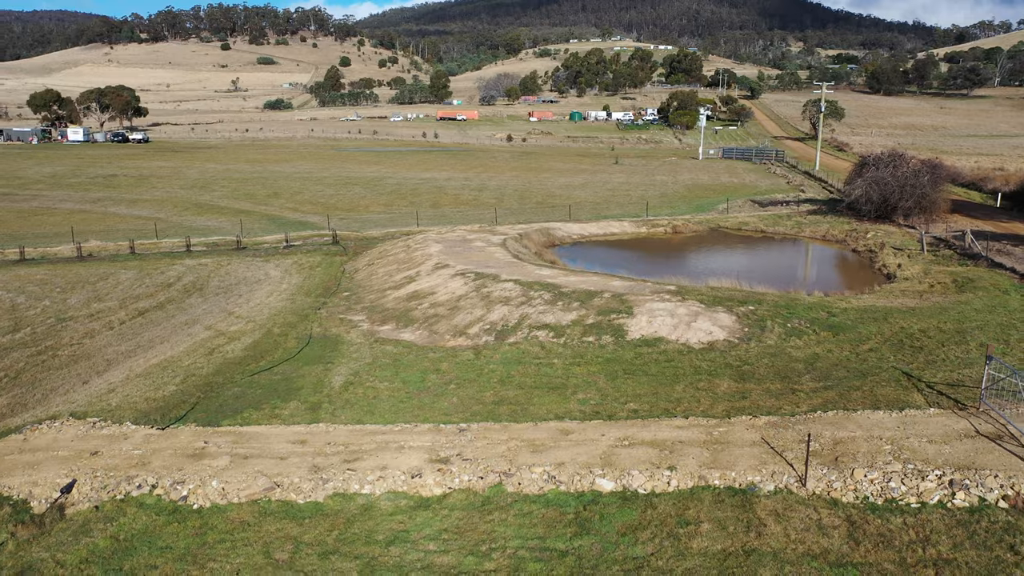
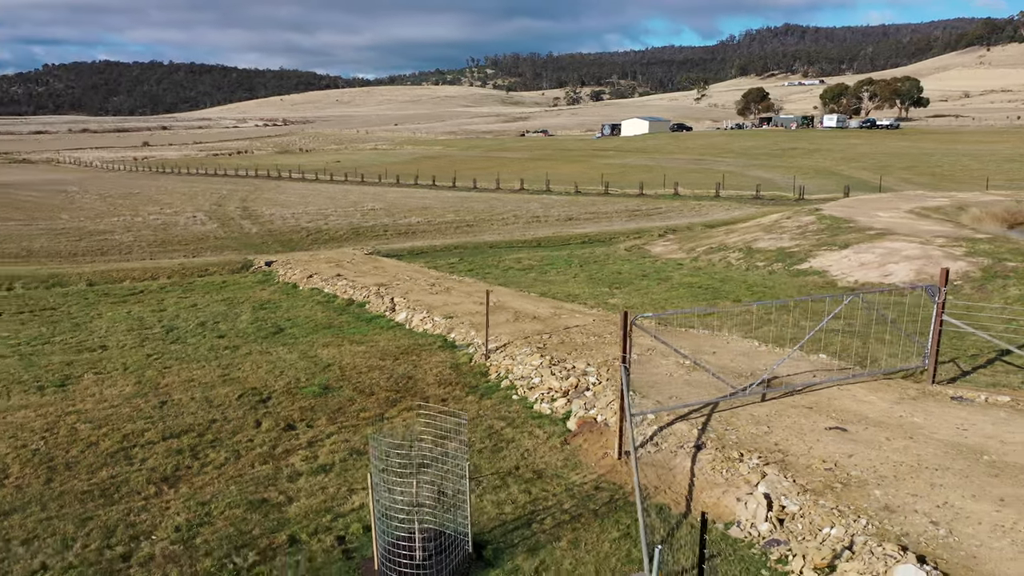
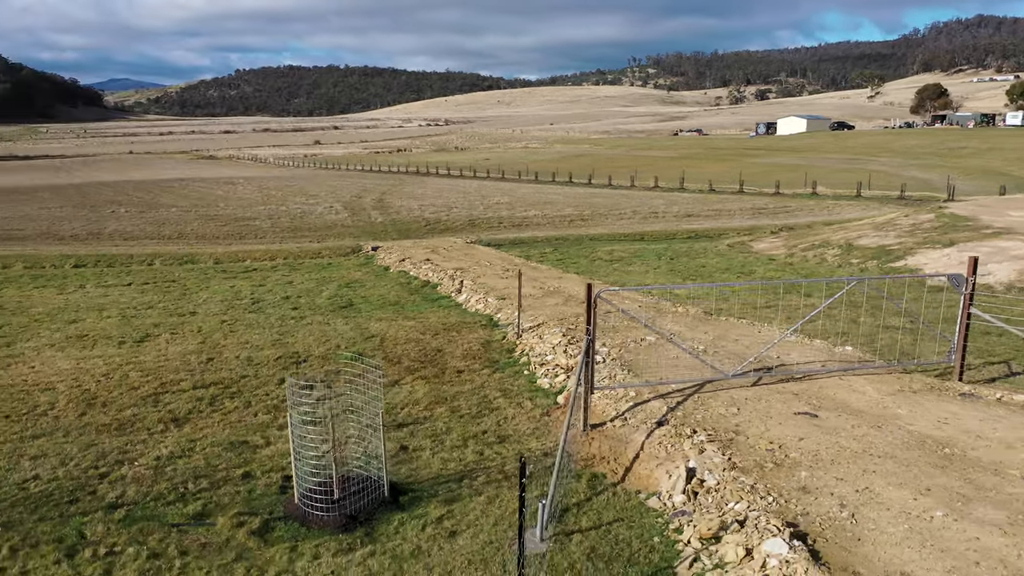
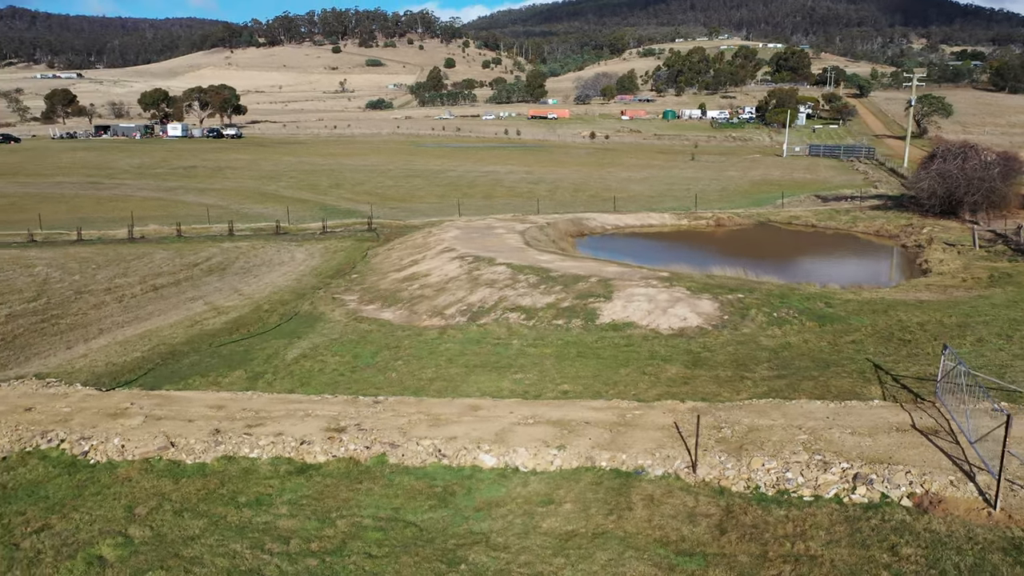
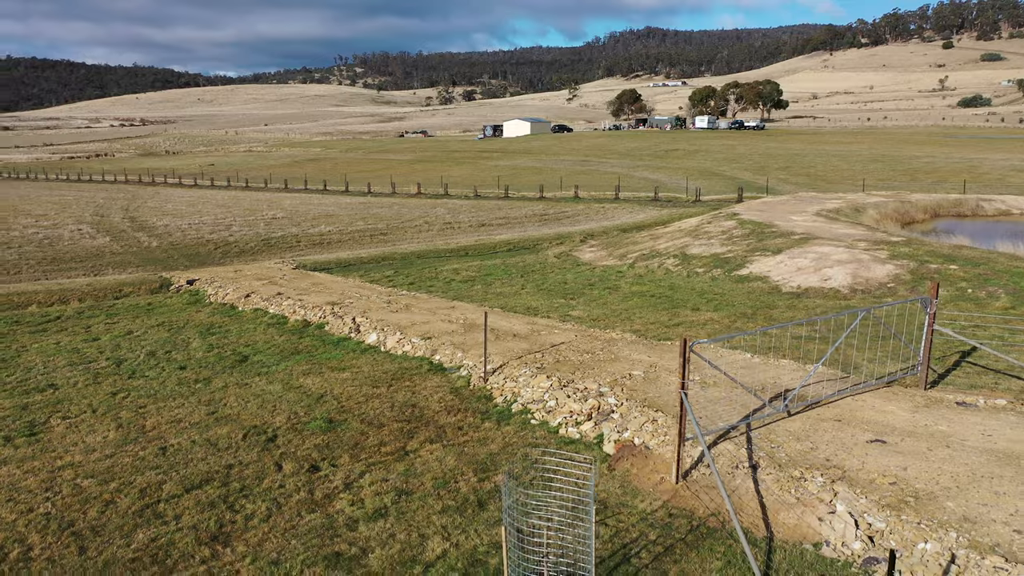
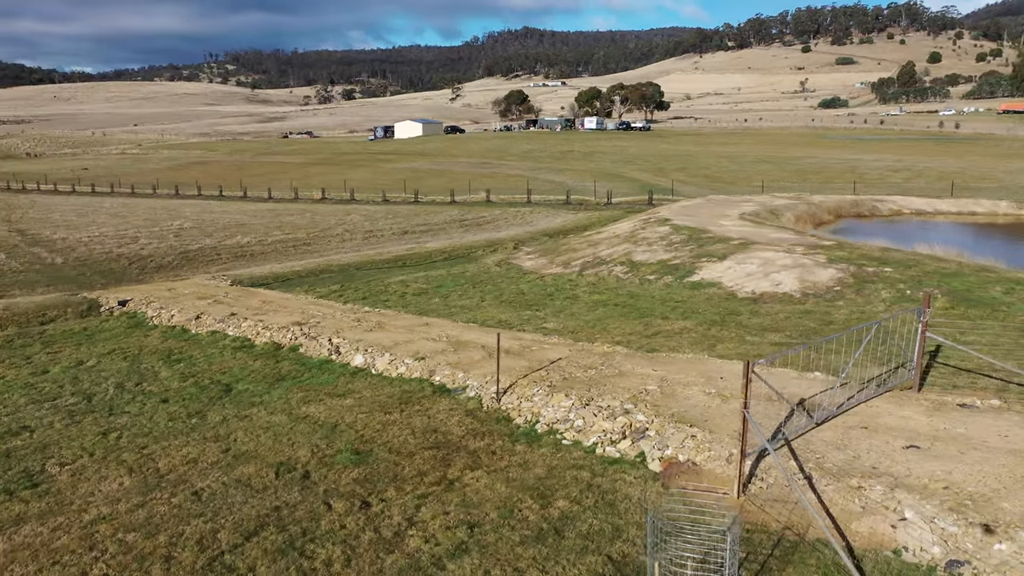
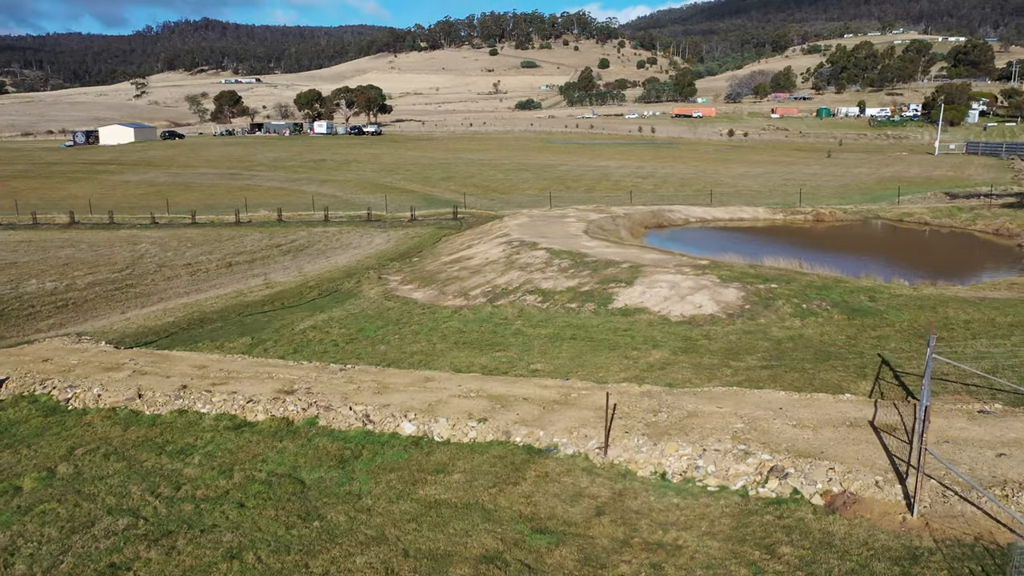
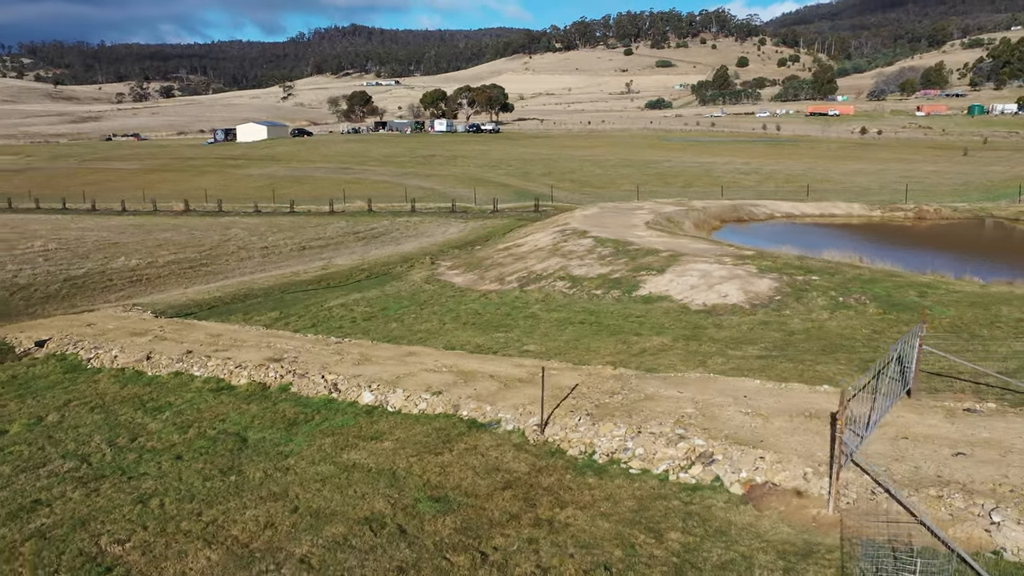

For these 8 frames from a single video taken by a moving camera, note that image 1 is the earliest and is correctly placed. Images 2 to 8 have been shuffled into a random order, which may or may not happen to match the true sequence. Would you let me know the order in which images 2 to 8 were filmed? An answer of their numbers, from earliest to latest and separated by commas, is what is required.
4, 7, 8, 6, 5, 2, 3
